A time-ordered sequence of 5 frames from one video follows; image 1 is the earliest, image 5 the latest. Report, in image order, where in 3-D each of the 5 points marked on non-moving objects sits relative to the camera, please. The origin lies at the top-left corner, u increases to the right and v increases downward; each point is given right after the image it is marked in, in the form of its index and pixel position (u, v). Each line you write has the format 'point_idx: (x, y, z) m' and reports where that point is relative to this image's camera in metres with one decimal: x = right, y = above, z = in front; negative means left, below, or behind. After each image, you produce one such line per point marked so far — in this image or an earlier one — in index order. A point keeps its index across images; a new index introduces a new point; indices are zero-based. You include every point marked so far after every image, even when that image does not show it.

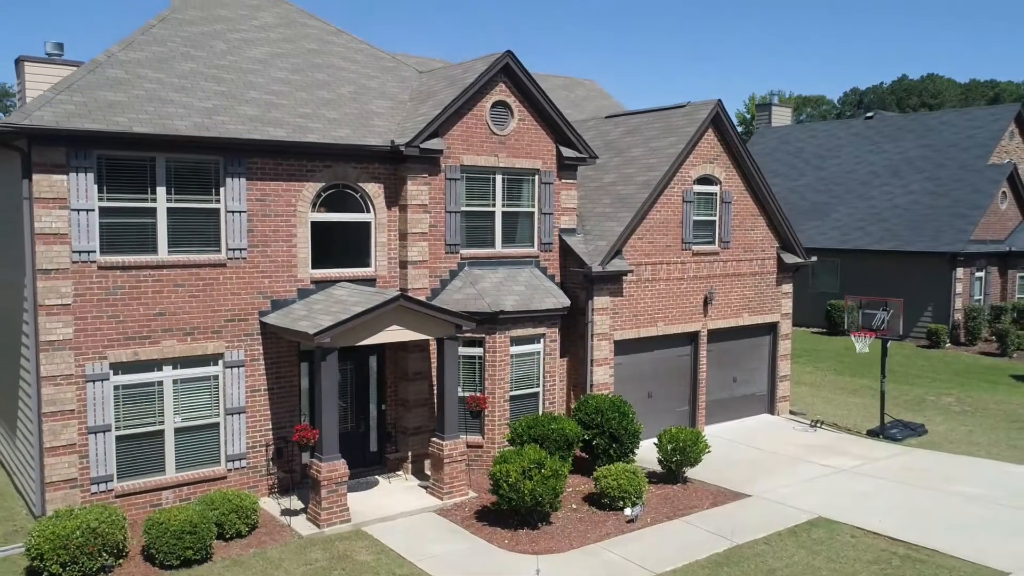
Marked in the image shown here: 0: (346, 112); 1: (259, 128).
0: (-2.7, +2.8, +12.9) m
1: (-3.7, +2.3, +11.5) m
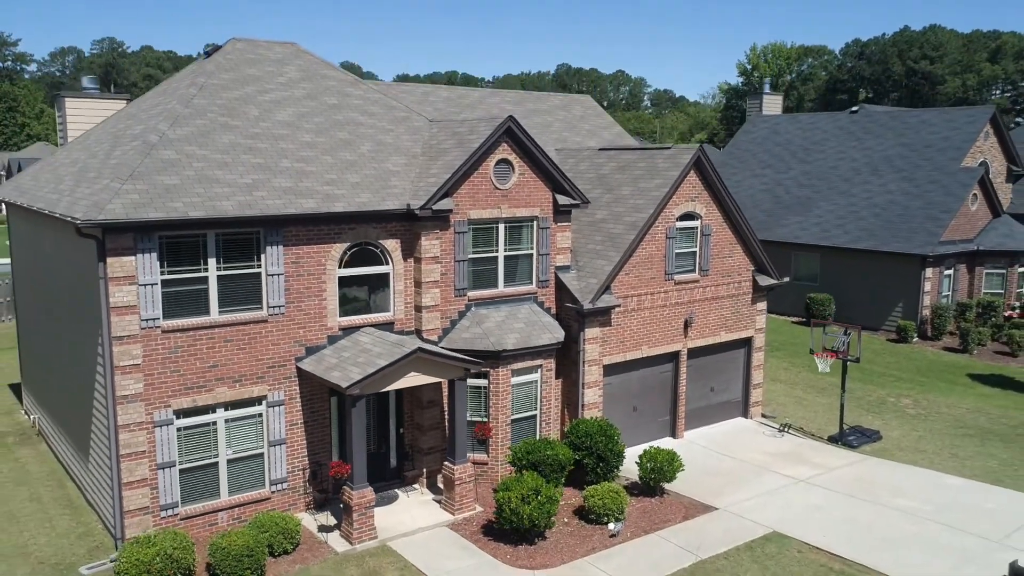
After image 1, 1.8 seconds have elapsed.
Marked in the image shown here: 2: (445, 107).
0: (-2.7, +2.1, +14.5) m
1: (-3.7, +1.5, +13.2) m
2: (-1.7, +4.5, +19.8) m
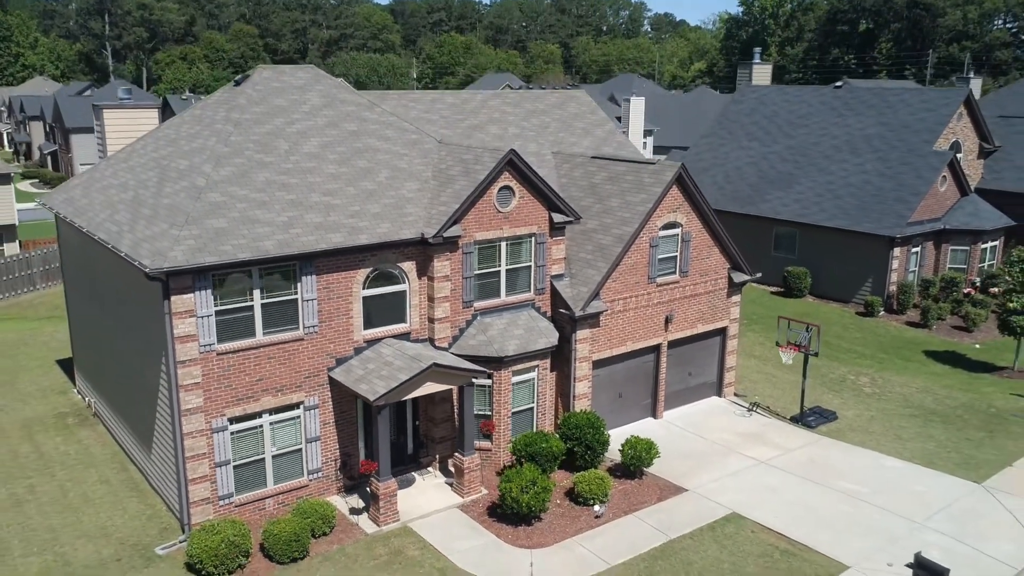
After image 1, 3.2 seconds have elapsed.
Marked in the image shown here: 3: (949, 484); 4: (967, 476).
0: (-2.7, +1.8, +16.4) m
1: (-3.6, +1.0, +15.1) m
2: (-1.7, +4.7, +21.4) m
3: (+9.7, -4.3, +17.5) m
4: (+10.2, -4.2, +17.8) m
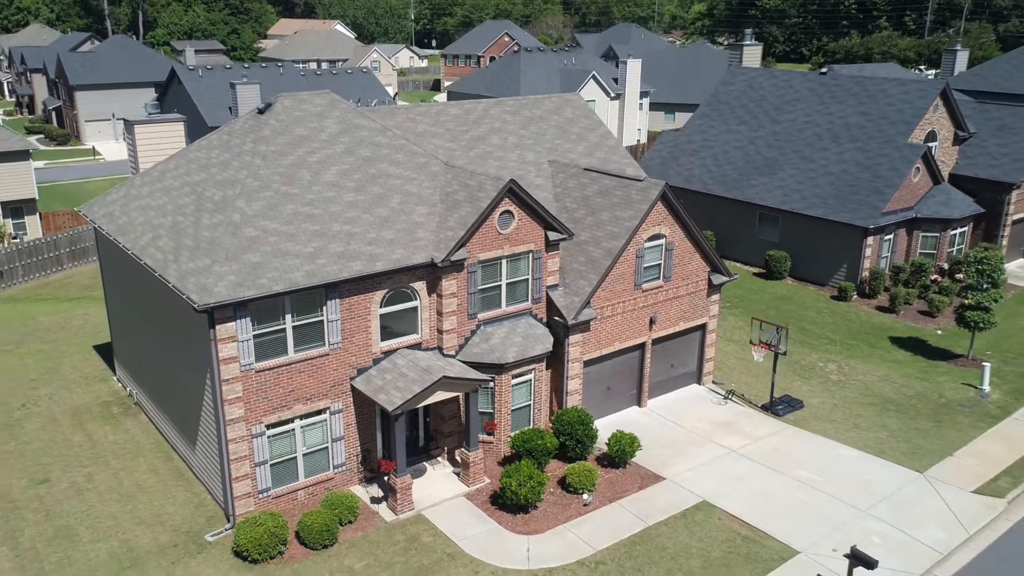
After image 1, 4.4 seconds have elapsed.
0: (-2.6, +1.4, +18.3) m
1: (-3.6, +0.5, +17.1) m
2: (-1.7, +4.7, +23.0) m
3: (+9.6, -4.6, +19.9) m
4: (+10.2, -4.5, +20.2) m
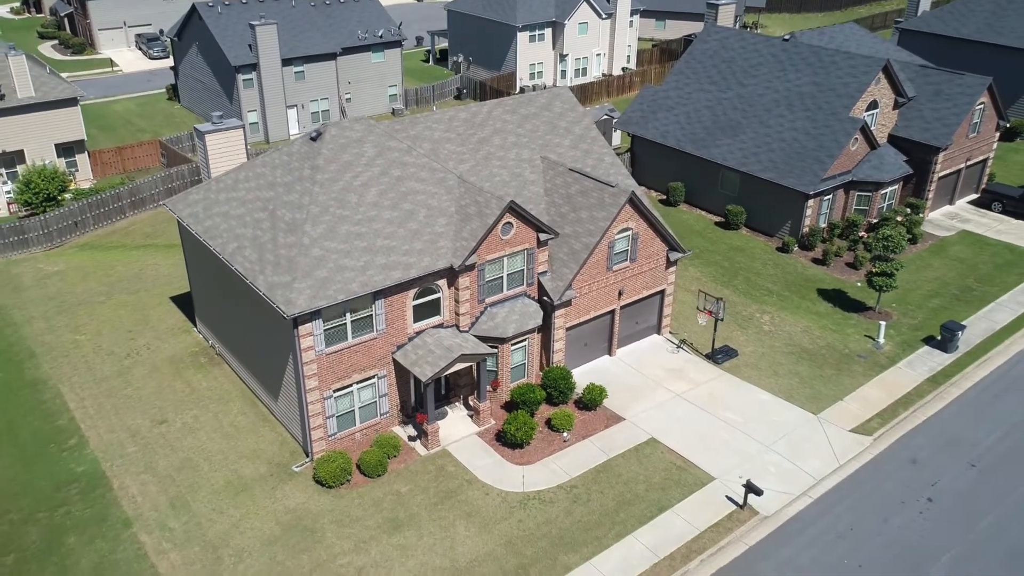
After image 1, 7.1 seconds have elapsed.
0: (-2.6, +1.4, +23.9) m
1: (-3.6, +0.4, +22.8) m
2: (-1.7, +5.6, +28.0) m
3: (+9.6, -4.3, +26.7) m
4: (+10.2, -4.1, +27.0) m
